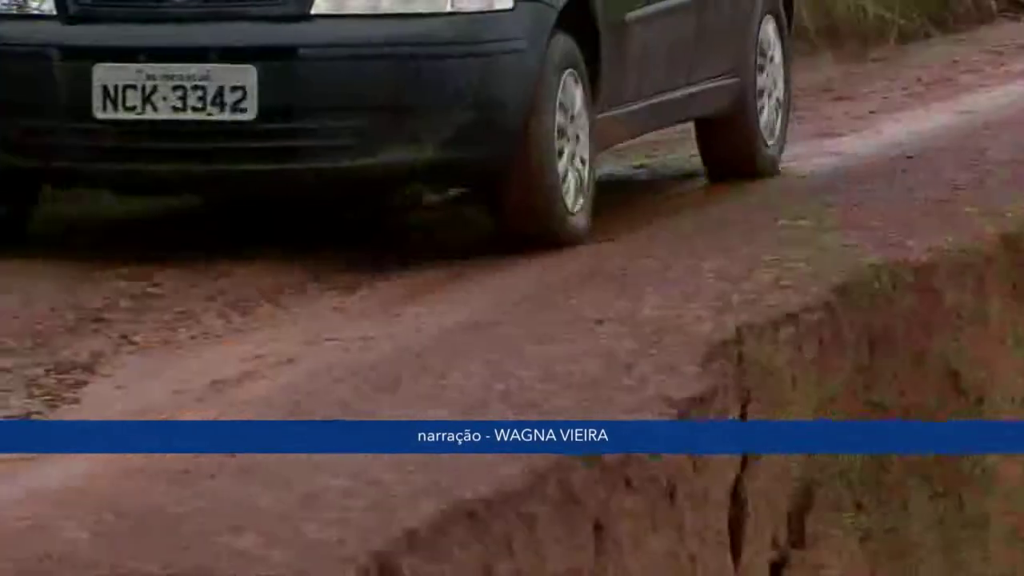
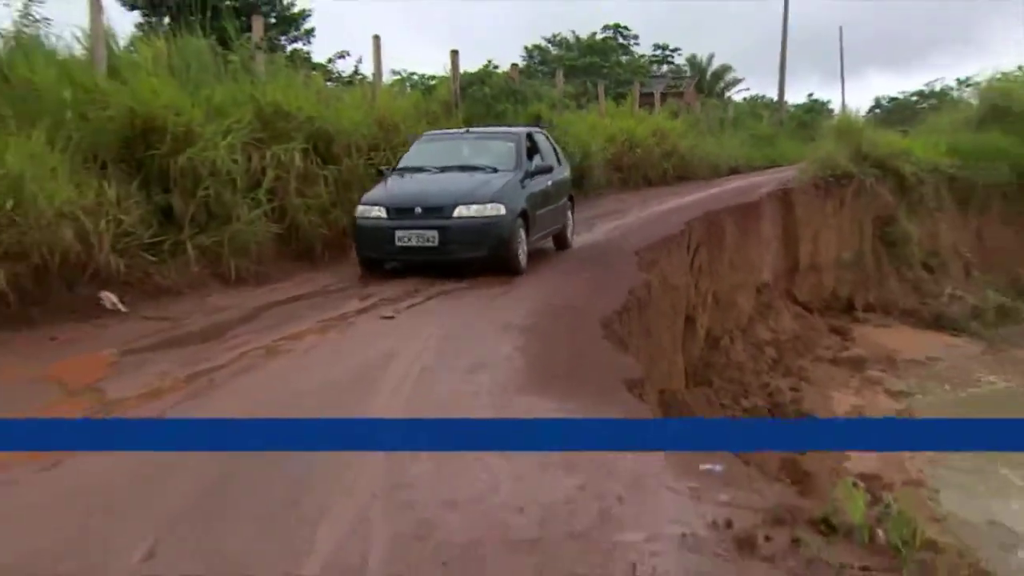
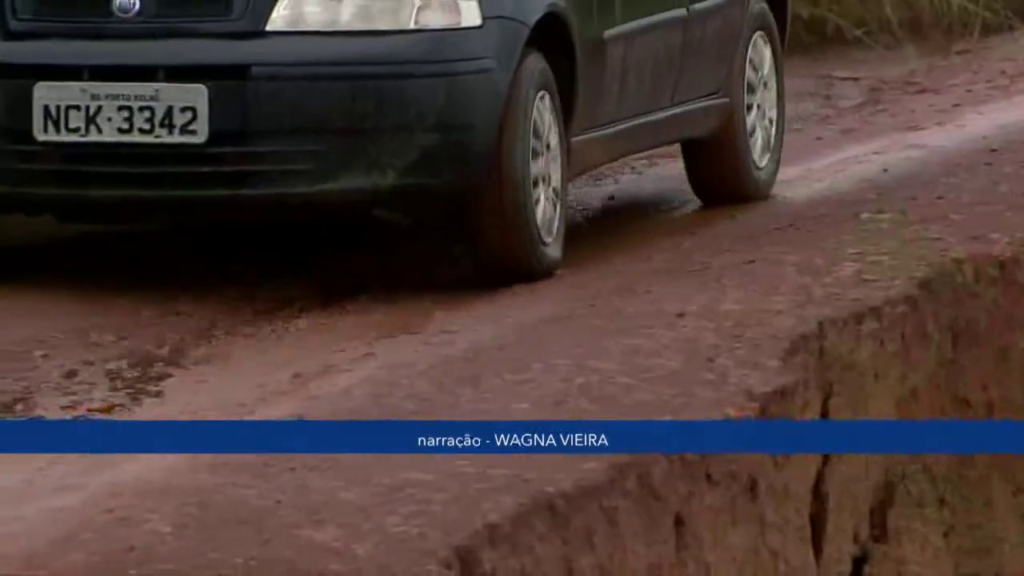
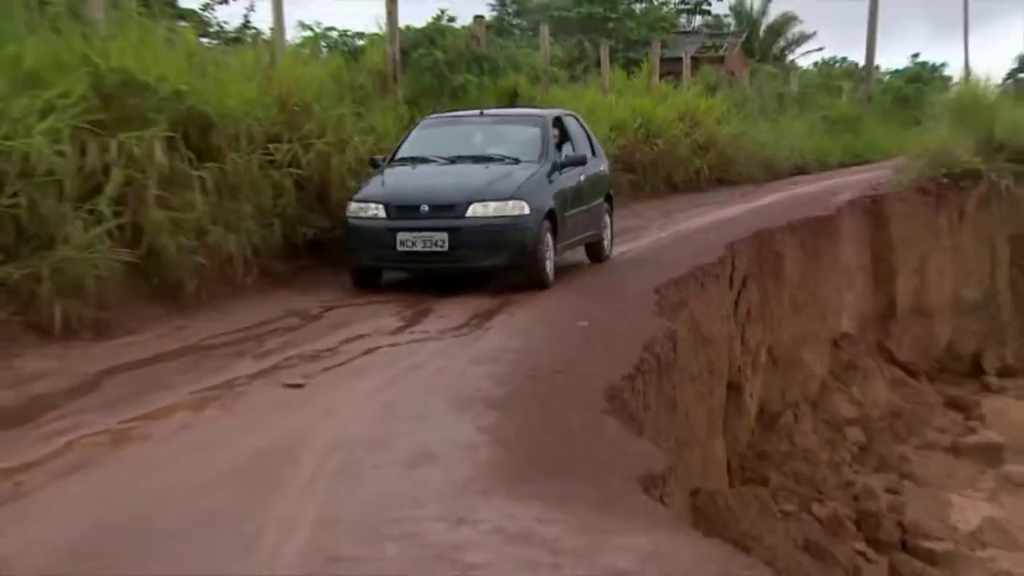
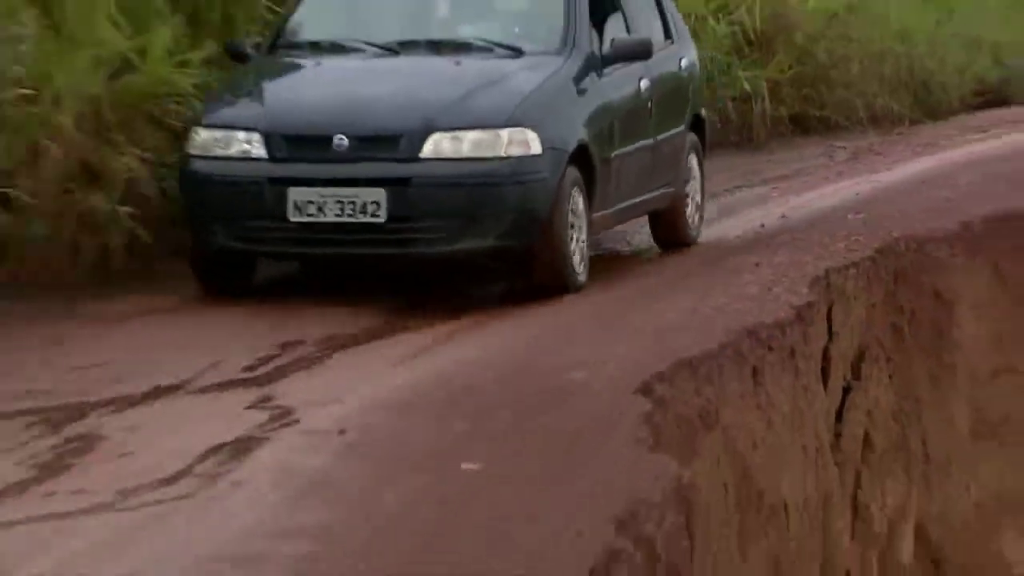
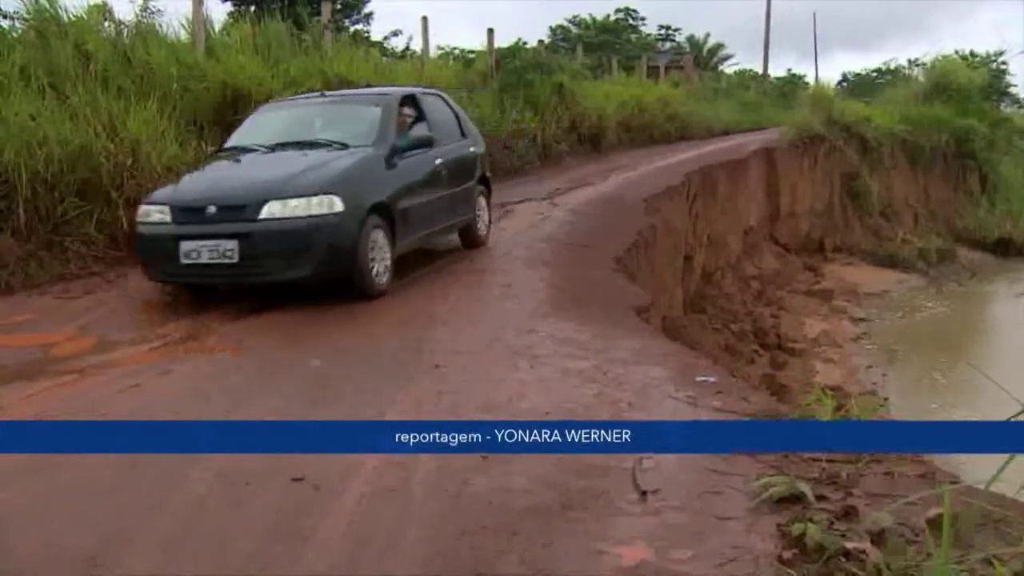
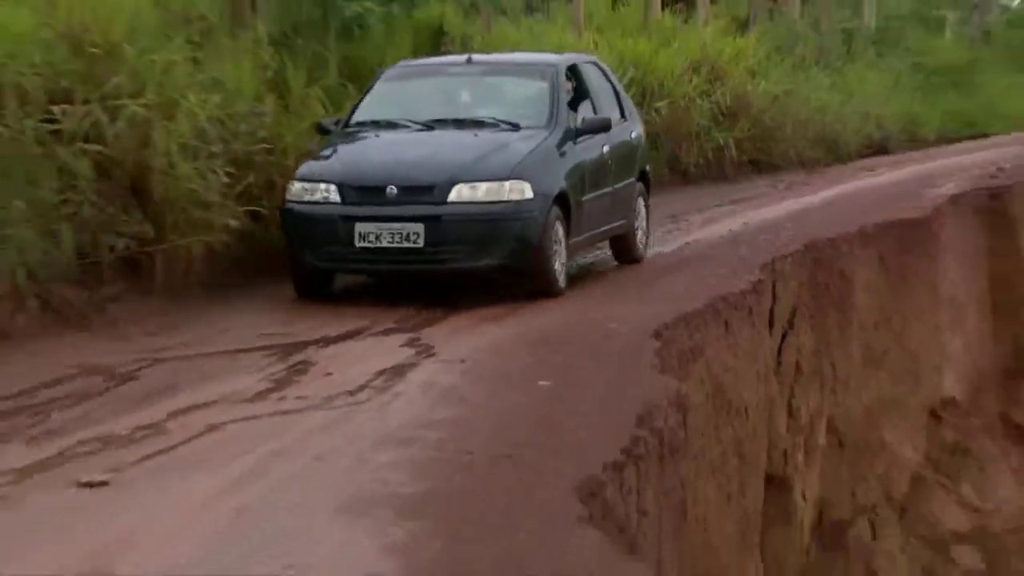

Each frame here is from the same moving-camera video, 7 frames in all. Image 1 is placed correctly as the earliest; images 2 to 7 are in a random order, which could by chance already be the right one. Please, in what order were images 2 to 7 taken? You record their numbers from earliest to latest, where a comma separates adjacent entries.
3, 5, 7, 4, 2, 6
